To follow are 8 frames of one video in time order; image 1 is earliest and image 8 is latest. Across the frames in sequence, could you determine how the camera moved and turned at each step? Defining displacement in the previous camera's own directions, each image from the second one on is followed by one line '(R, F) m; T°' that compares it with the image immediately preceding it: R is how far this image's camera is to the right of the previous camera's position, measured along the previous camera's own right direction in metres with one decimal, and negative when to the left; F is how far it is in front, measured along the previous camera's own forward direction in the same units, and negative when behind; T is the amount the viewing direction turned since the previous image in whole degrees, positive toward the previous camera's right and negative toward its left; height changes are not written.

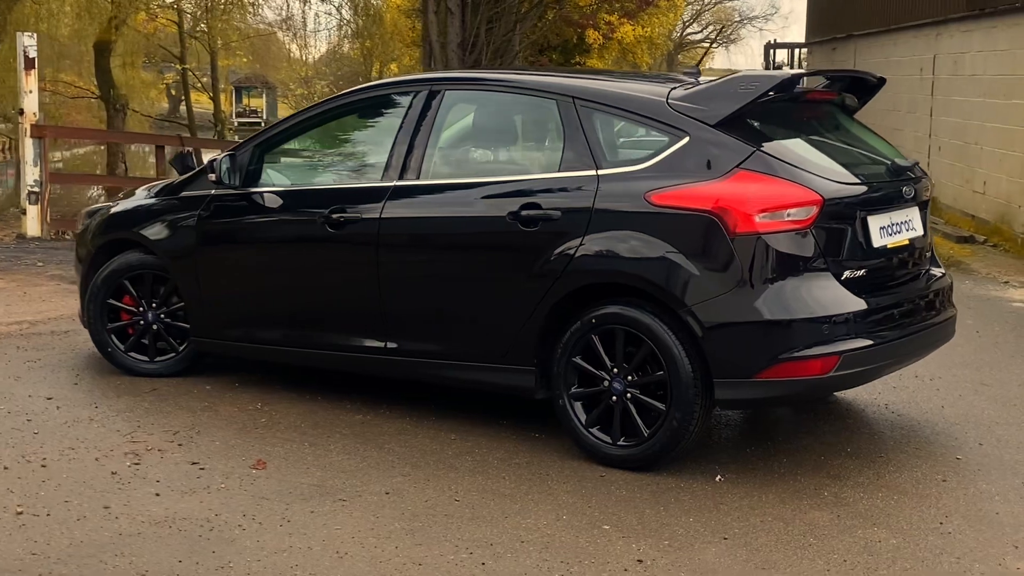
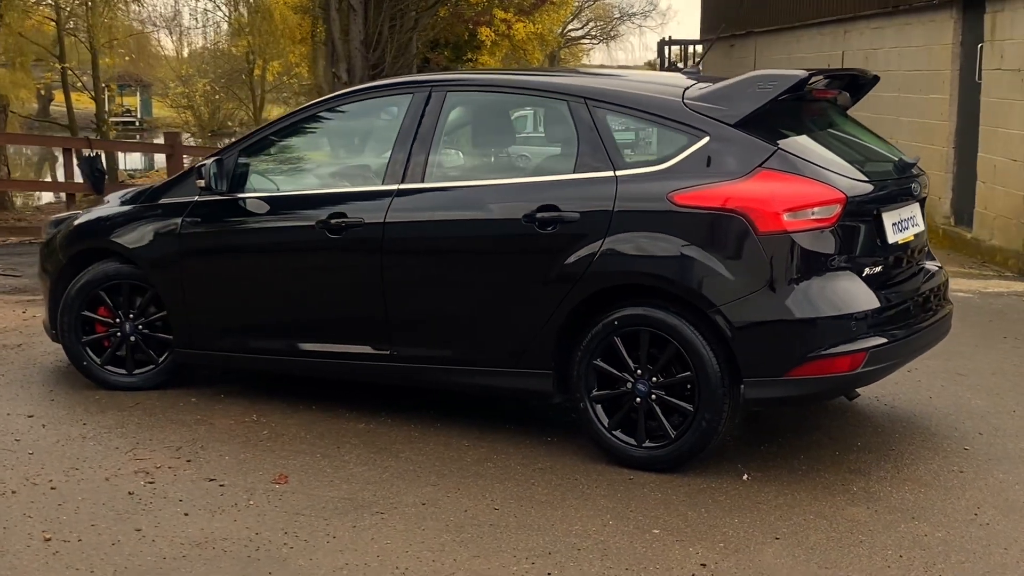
(-0.4, +0.1) m; +4°
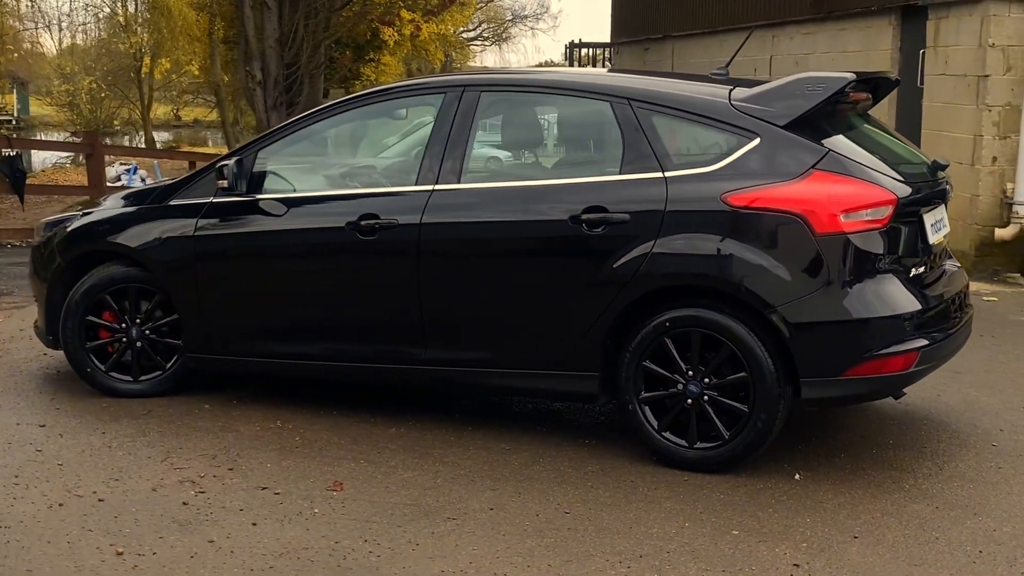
(-0.5, +0.1) m; +4°
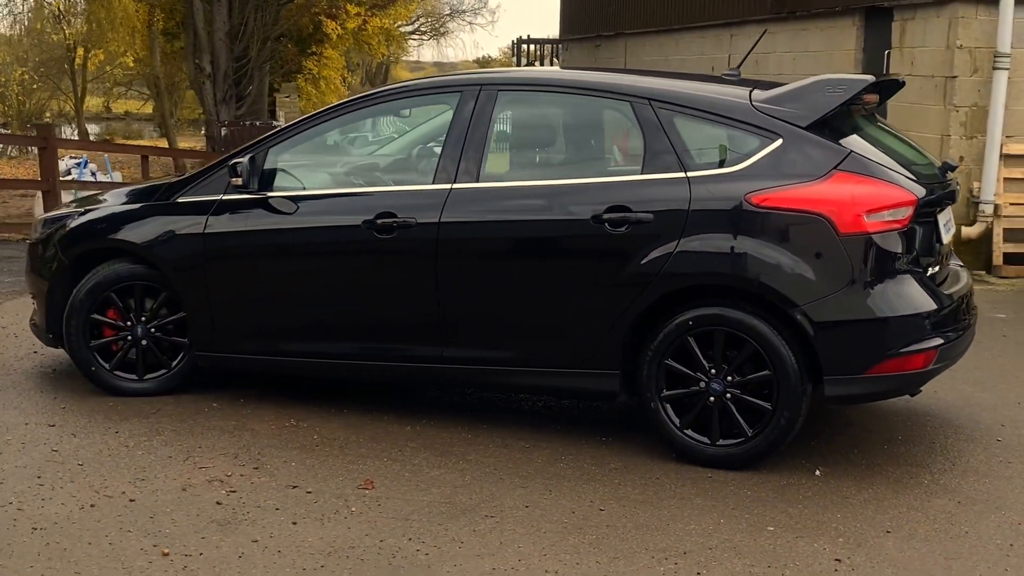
(-0.3, 0.0) m; +2°
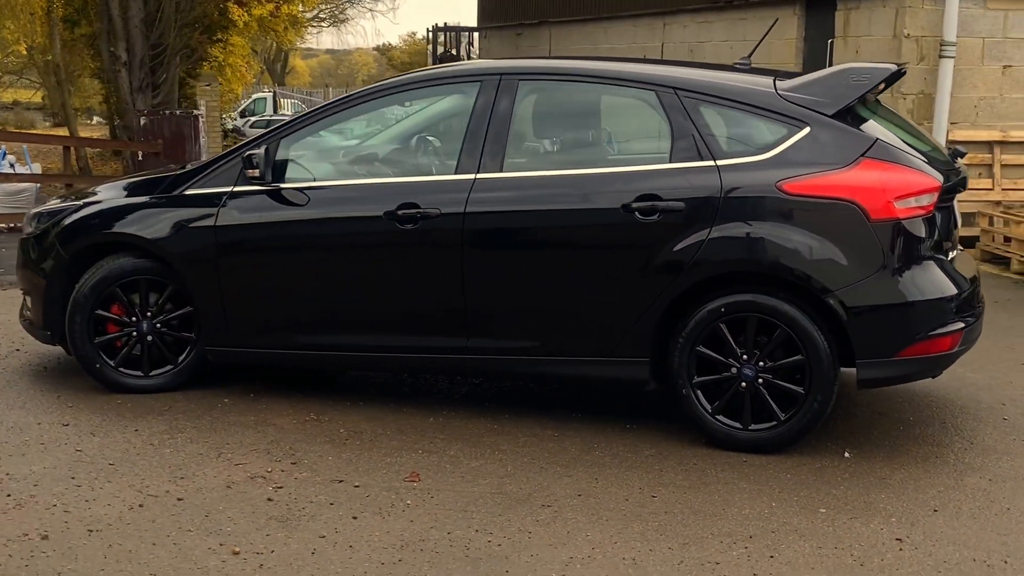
(-0.4, 0.0) m; +4°
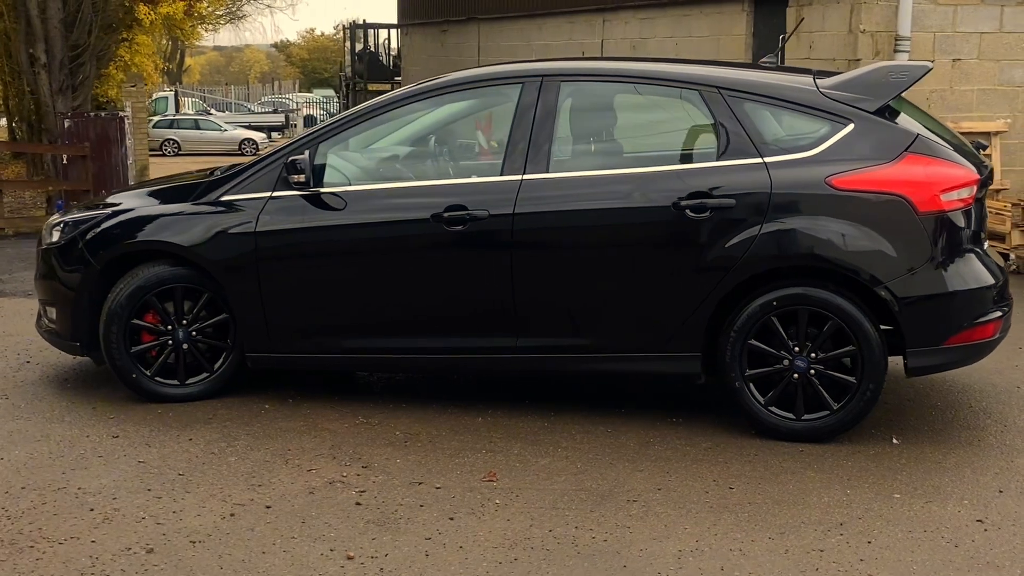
(-0.5, 0.0) m; +3°
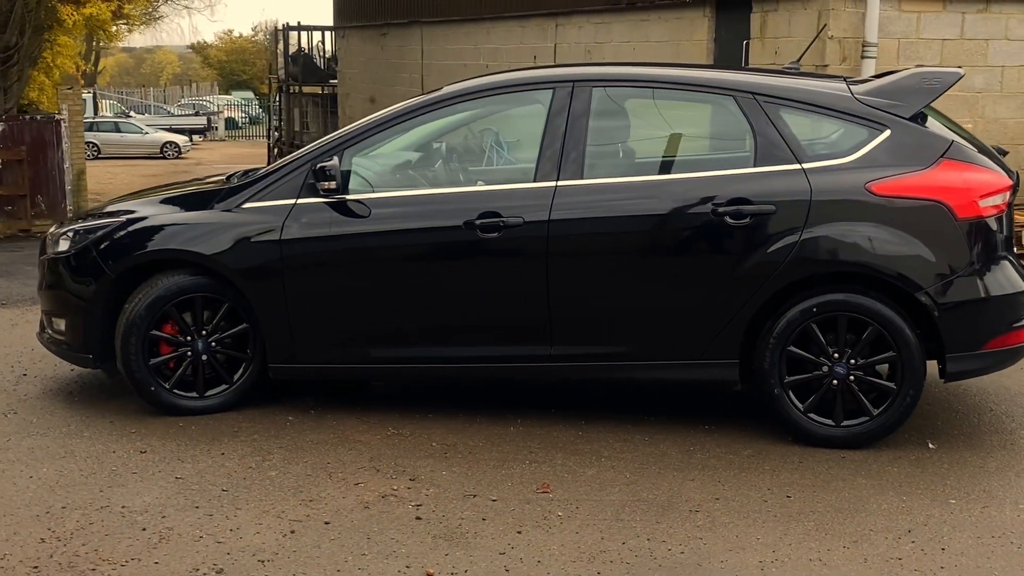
(-0.4, +0.1) m; +3°
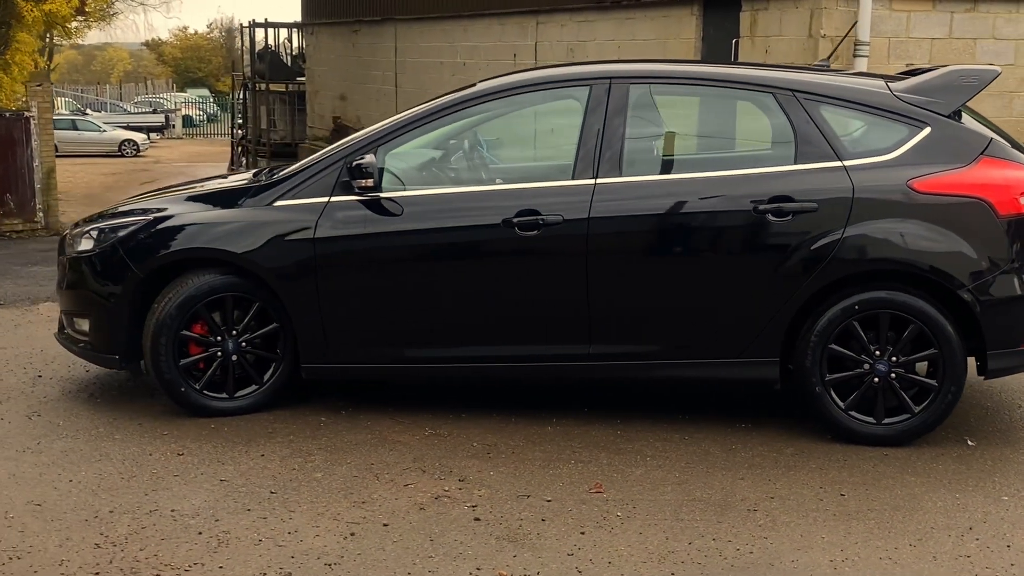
(-0.3, 0.0) m; +1°
